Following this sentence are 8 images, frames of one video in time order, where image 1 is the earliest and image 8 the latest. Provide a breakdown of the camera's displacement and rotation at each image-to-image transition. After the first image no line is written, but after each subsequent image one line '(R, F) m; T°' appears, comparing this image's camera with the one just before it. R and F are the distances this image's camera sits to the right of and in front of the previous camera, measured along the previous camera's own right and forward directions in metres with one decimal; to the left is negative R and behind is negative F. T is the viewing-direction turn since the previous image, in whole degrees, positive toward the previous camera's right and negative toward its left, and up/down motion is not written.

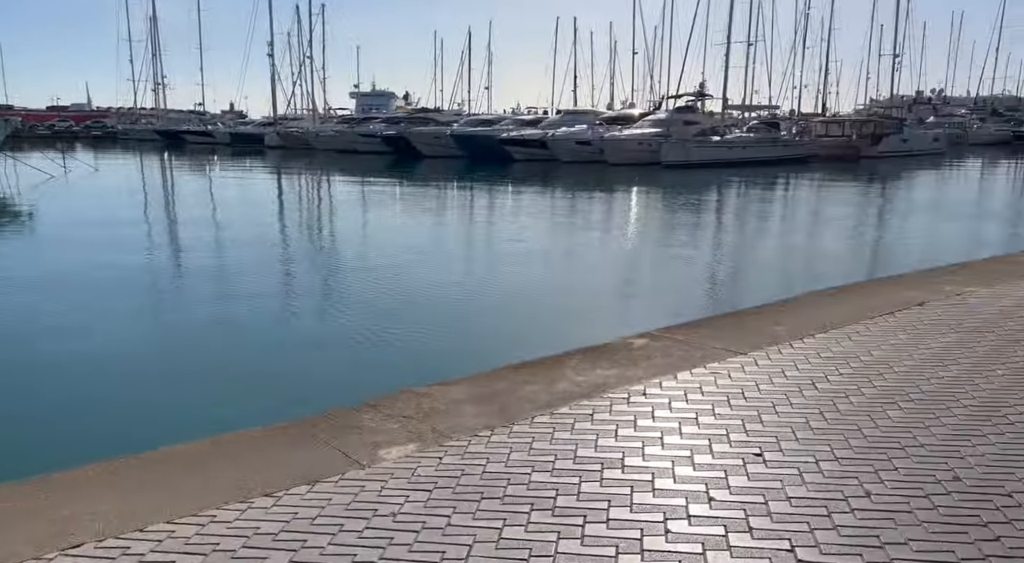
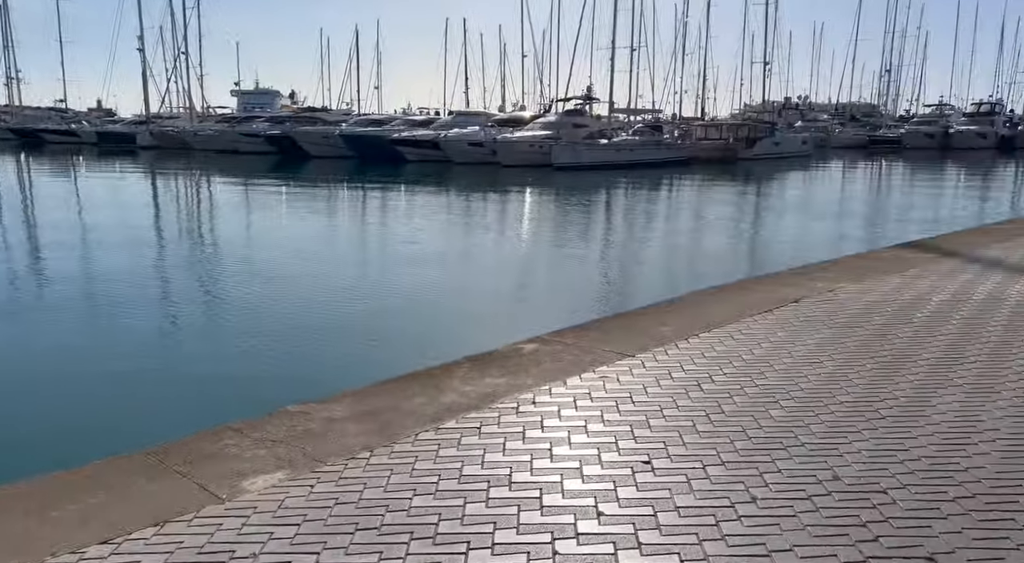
(+0.1, +0.1) m; +7°
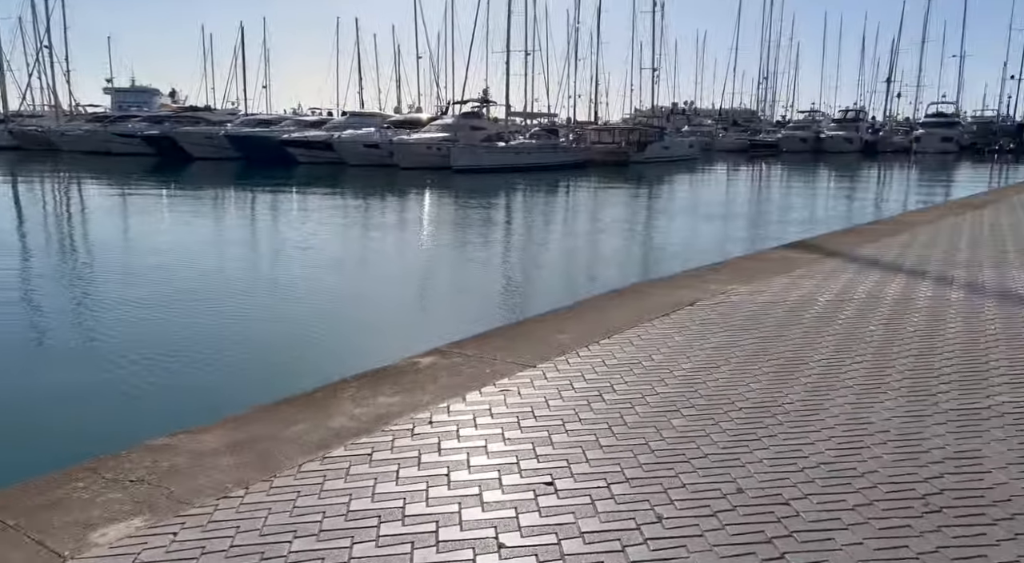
(0.0, +0.2) m; +7°
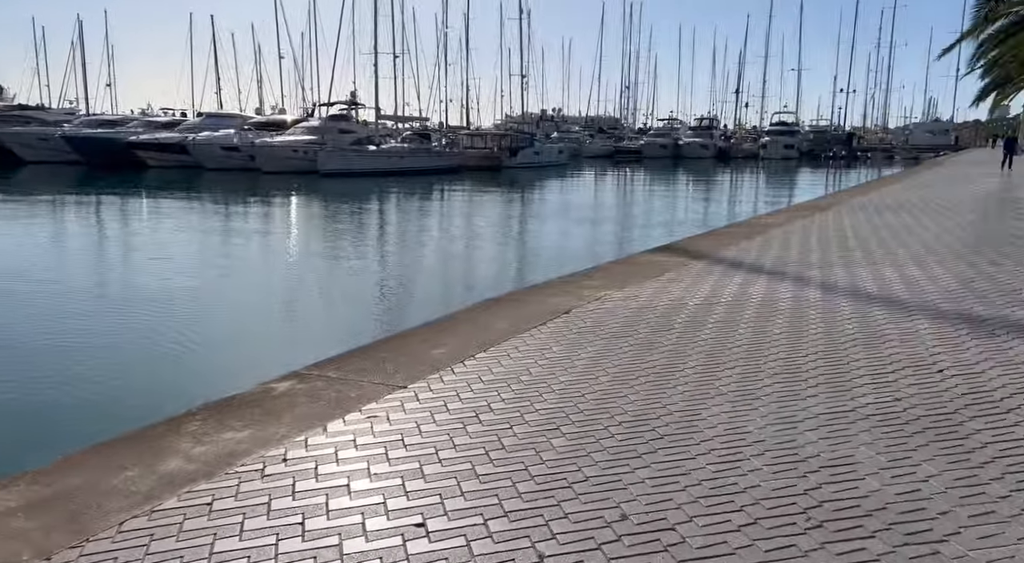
(0.0, +0.3) m; +9°
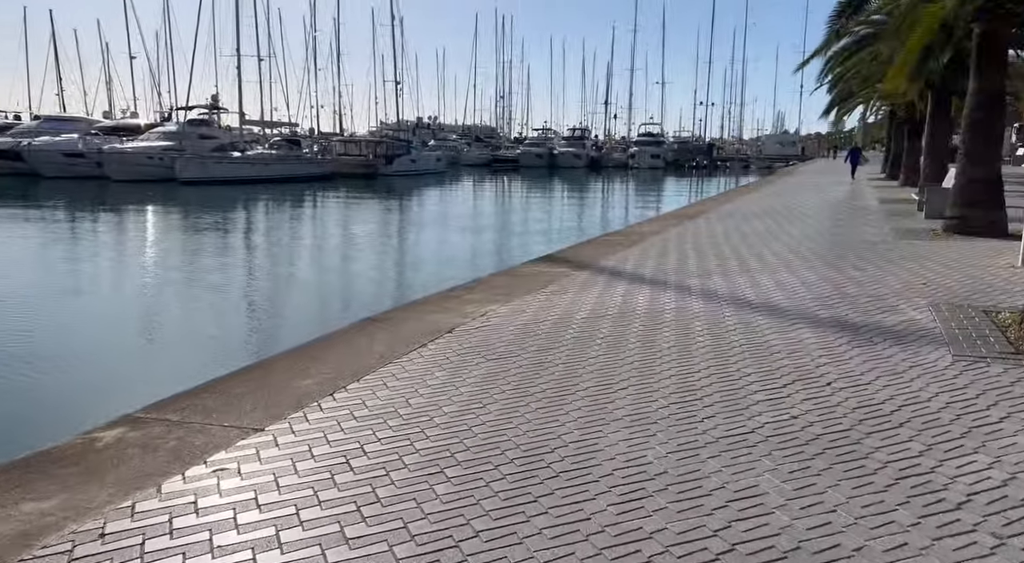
(0.0, +0.4) m; +9°
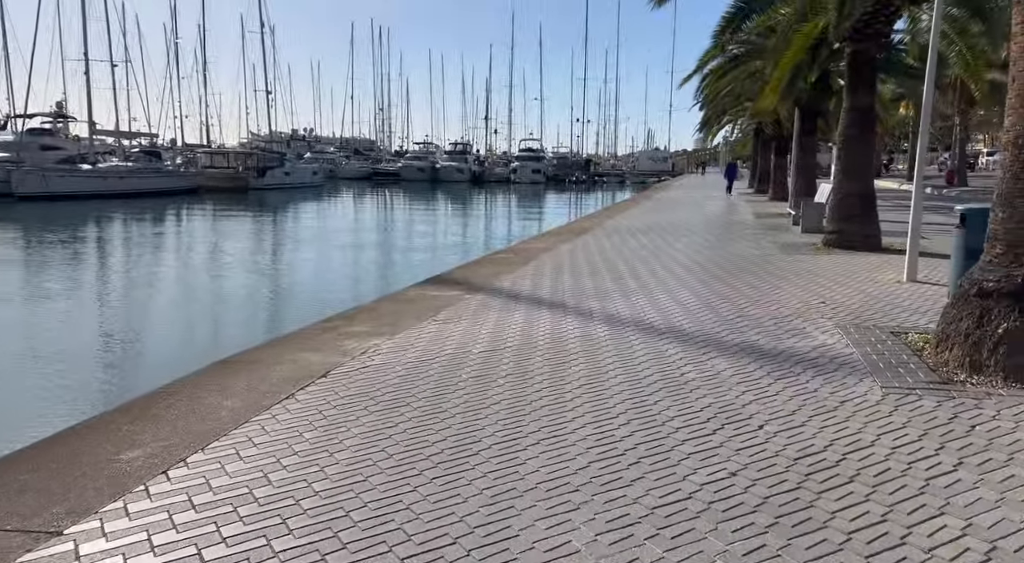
(0.0, +0.8) m; +8°
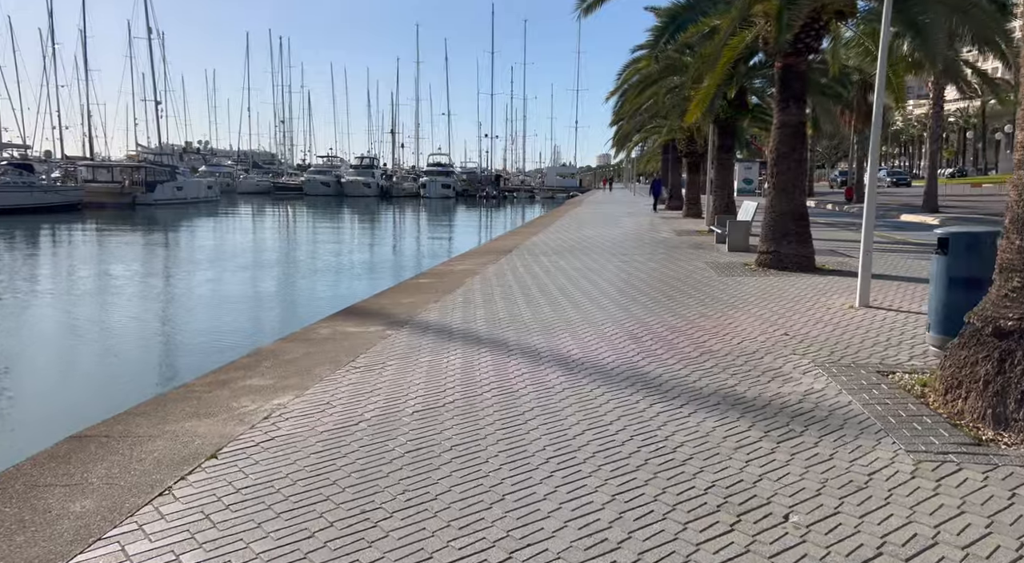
(-0.2, +1.1) m; +7°
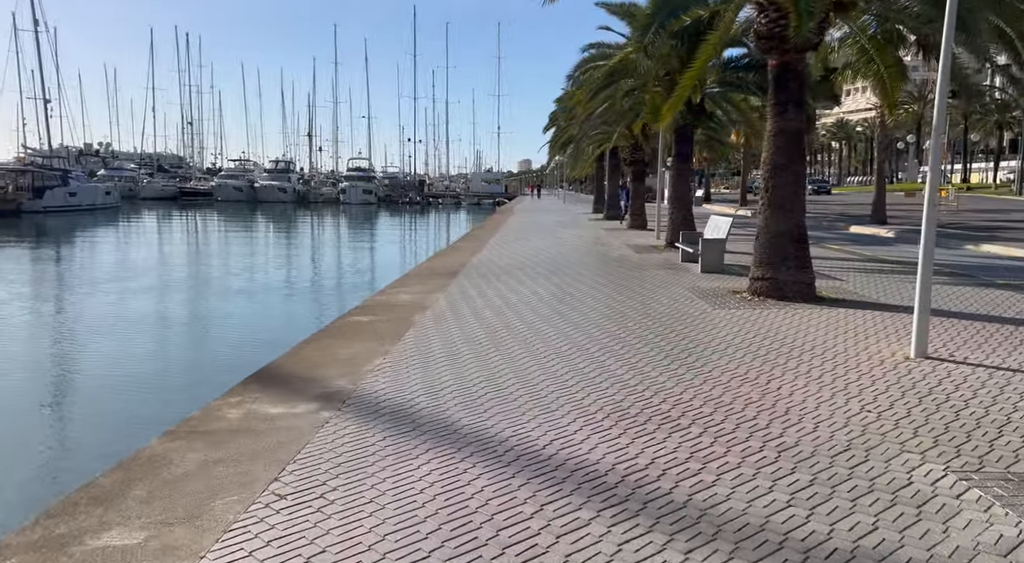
(-0.5, +2.2) m; +6°
